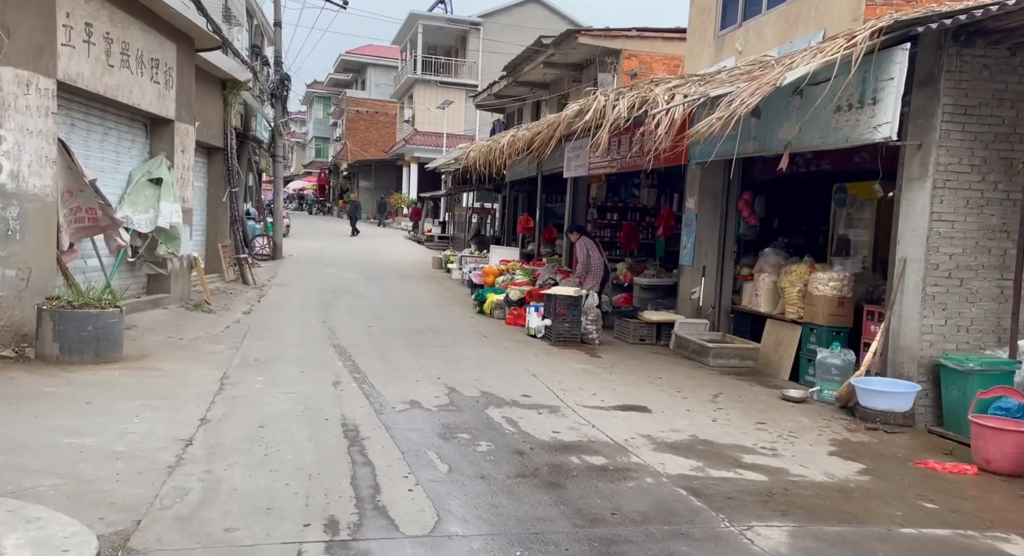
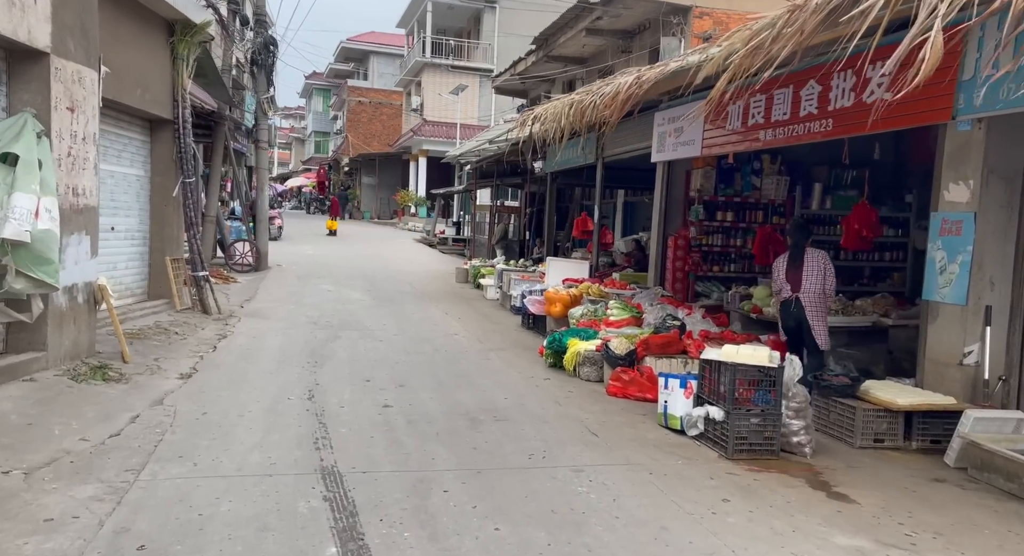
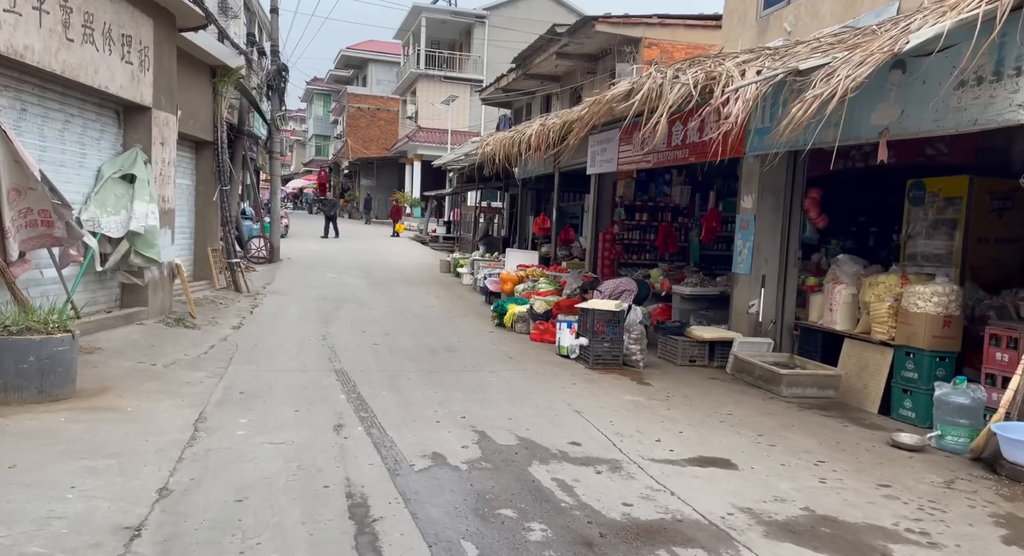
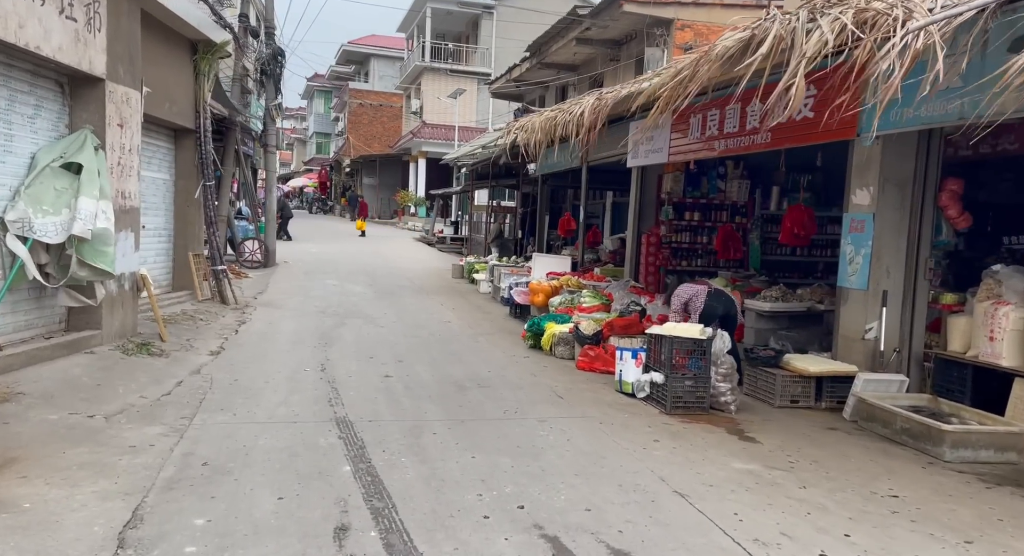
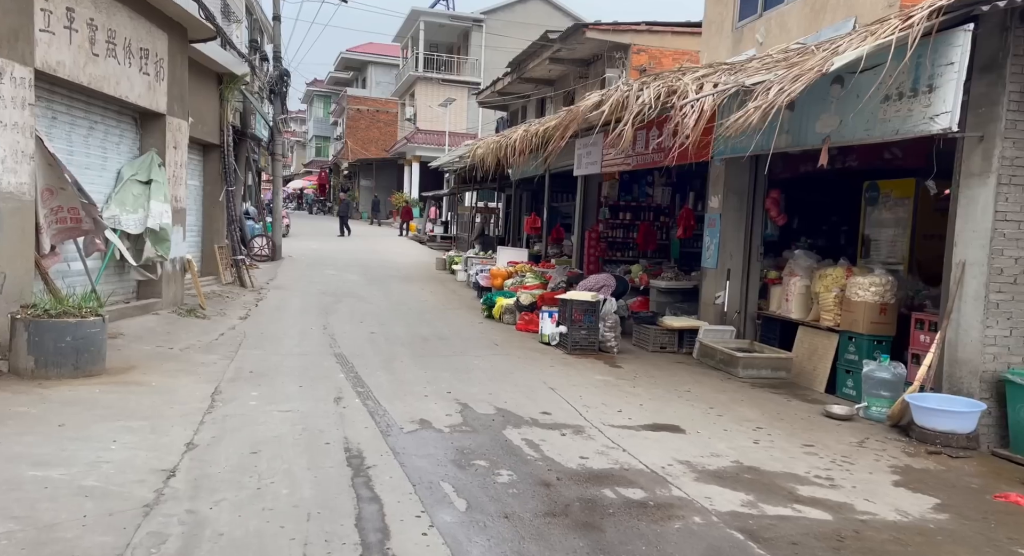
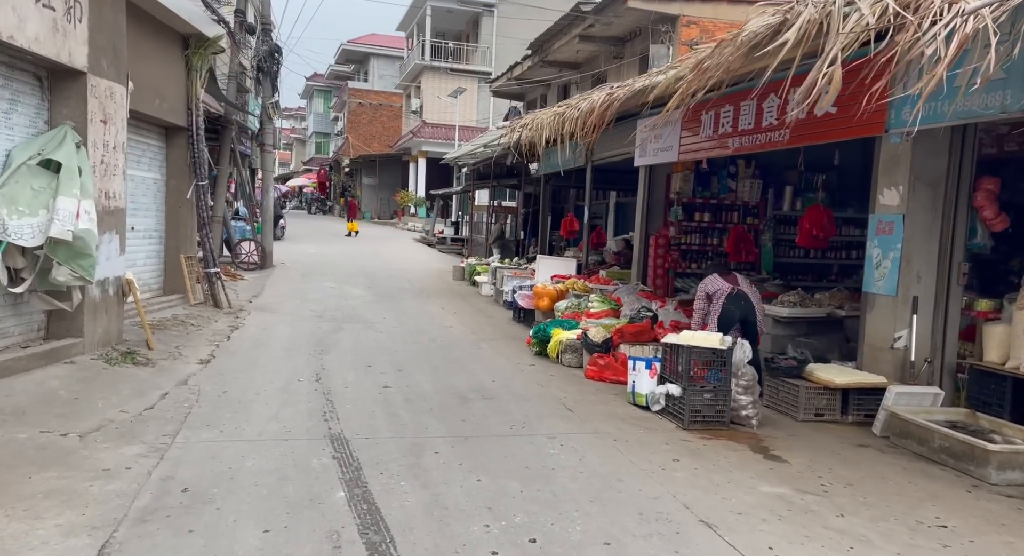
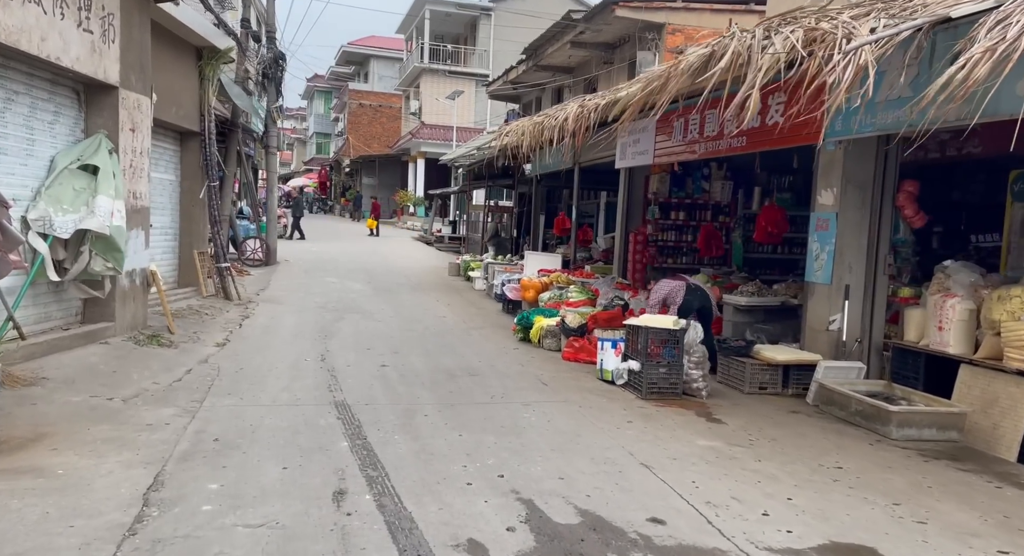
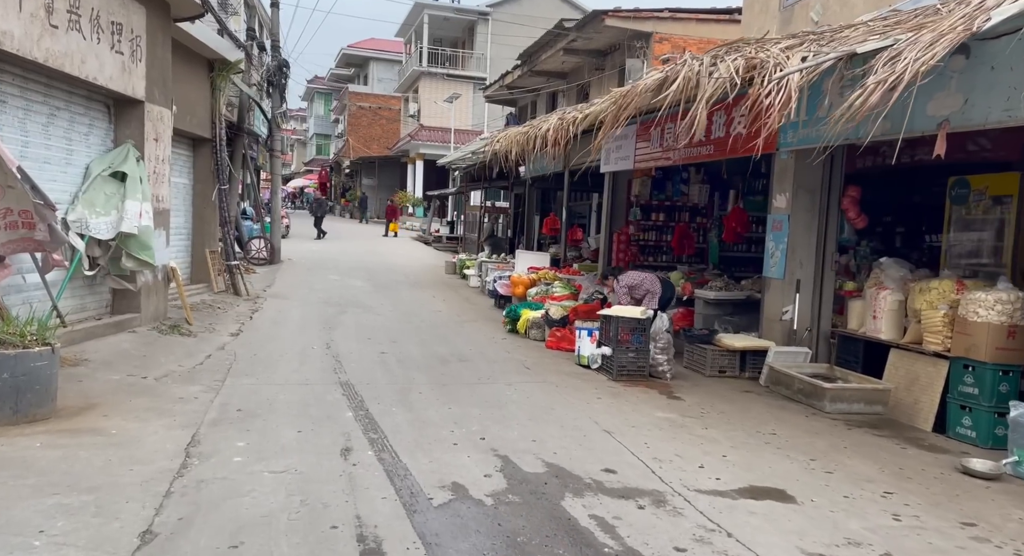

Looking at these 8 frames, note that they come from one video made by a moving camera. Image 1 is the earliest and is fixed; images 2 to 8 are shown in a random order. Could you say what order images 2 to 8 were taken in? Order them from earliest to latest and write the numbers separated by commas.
5, 3, 8, 7, 4, 6, 2
